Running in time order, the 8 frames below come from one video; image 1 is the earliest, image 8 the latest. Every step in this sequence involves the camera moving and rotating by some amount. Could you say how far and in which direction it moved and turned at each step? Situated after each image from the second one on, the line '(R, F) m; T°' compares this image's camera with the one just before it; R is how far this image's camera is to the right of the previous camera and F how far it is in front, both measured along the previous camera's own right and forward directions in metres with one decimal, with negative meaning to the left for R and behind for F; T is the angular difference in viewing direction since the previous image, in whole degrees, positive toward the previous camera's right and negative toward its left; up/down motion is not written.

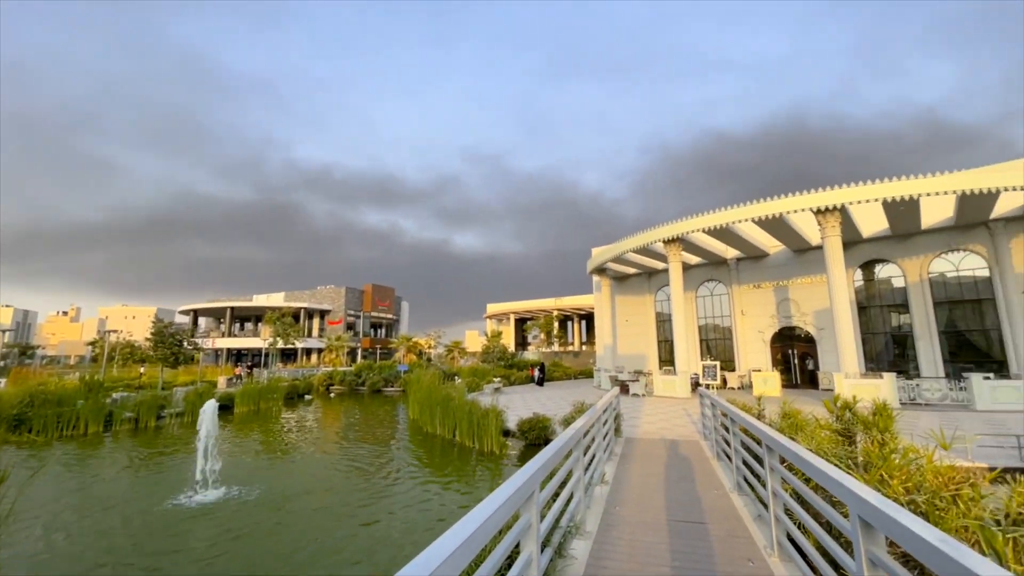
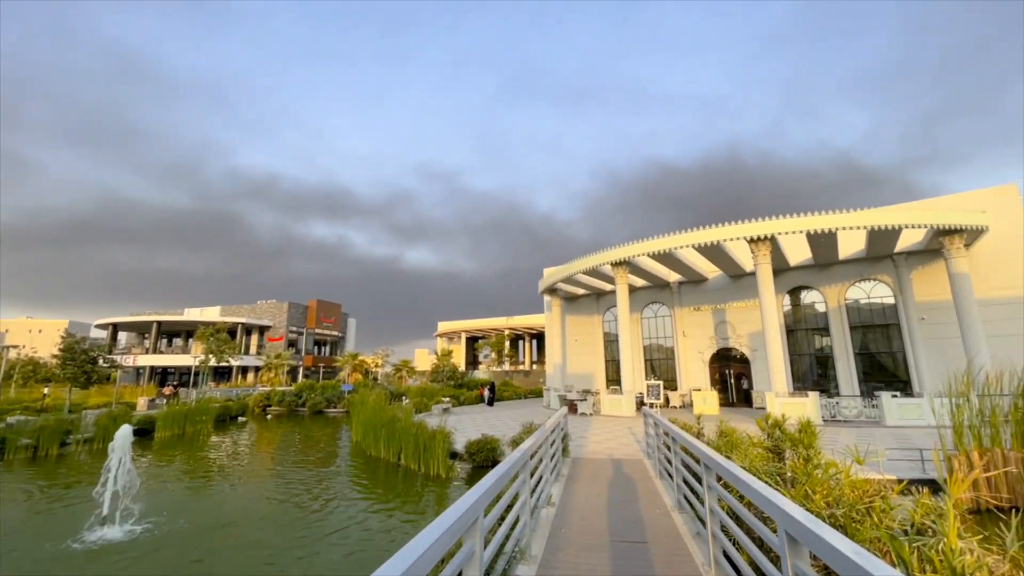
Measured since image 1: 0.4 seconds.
(0.0, 0.0) m; +6°
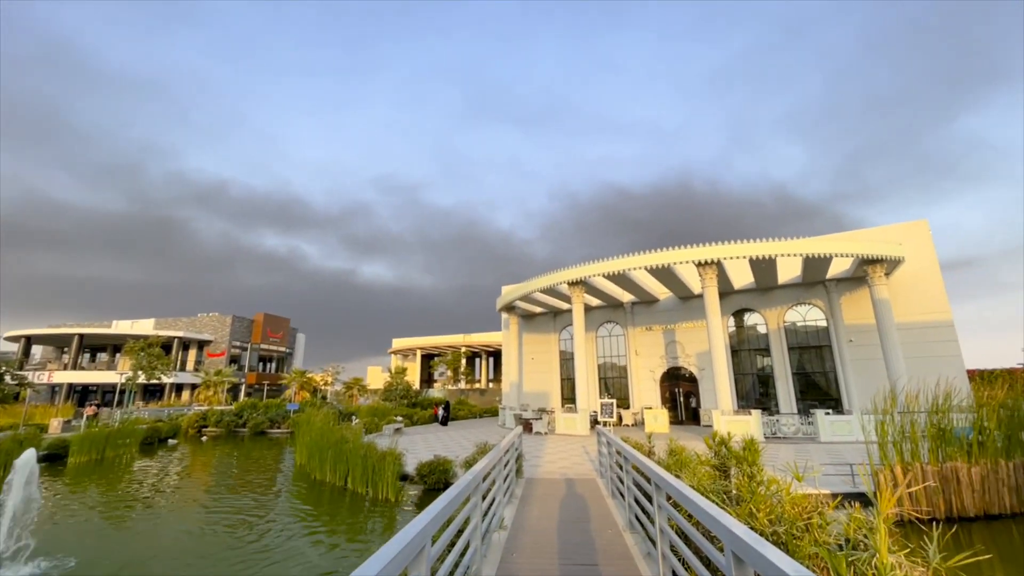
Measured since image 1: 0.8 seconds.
(0.0, 0.0) m; +5°
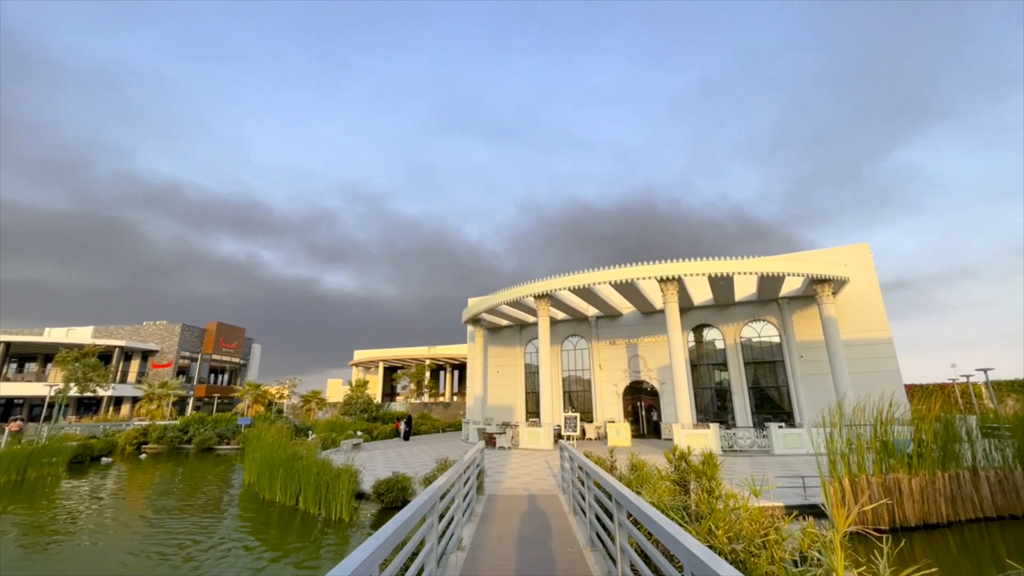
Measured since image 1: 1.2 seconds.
(0.0, +0.1) m; +4°
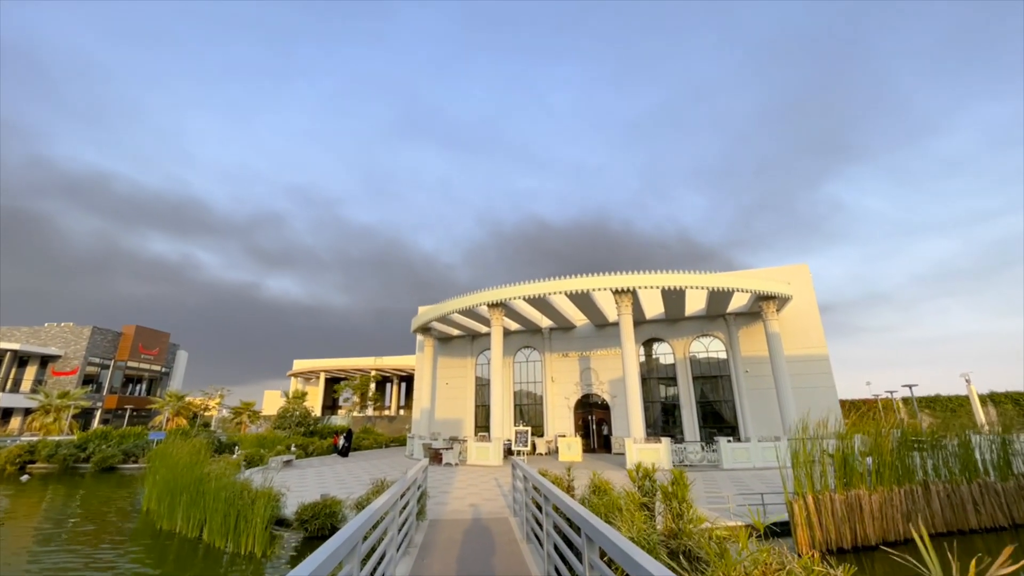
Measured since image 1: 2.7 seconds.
(0.0, +0.6) m; +6°
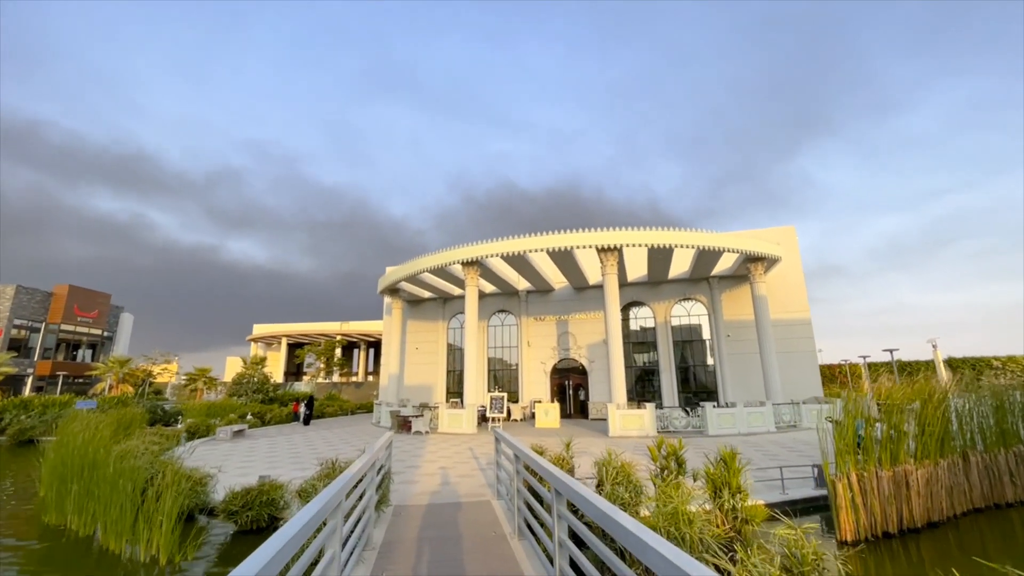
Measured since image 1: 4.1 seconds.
(-0.2, +1.4) m; +4°
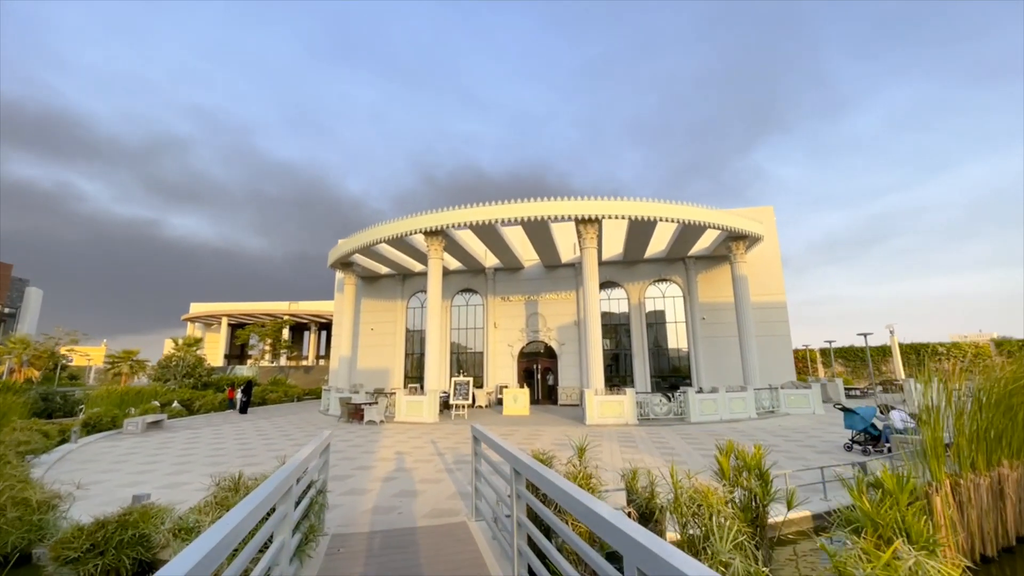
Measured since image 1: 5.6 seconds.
(-0.3, +1.6) m; +5°
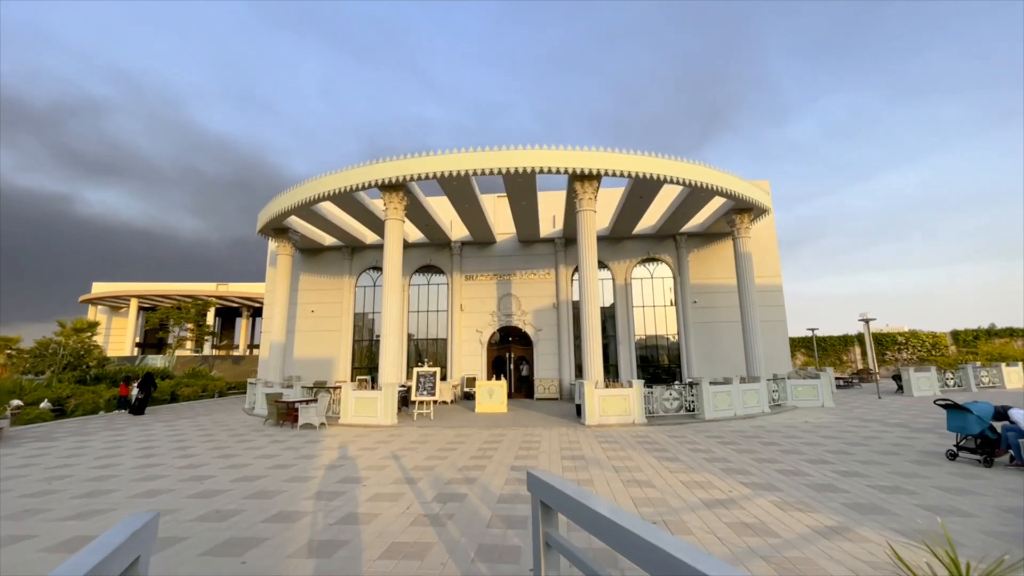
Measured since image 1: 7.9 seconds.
(-0.7, +2.6) m; +6°
